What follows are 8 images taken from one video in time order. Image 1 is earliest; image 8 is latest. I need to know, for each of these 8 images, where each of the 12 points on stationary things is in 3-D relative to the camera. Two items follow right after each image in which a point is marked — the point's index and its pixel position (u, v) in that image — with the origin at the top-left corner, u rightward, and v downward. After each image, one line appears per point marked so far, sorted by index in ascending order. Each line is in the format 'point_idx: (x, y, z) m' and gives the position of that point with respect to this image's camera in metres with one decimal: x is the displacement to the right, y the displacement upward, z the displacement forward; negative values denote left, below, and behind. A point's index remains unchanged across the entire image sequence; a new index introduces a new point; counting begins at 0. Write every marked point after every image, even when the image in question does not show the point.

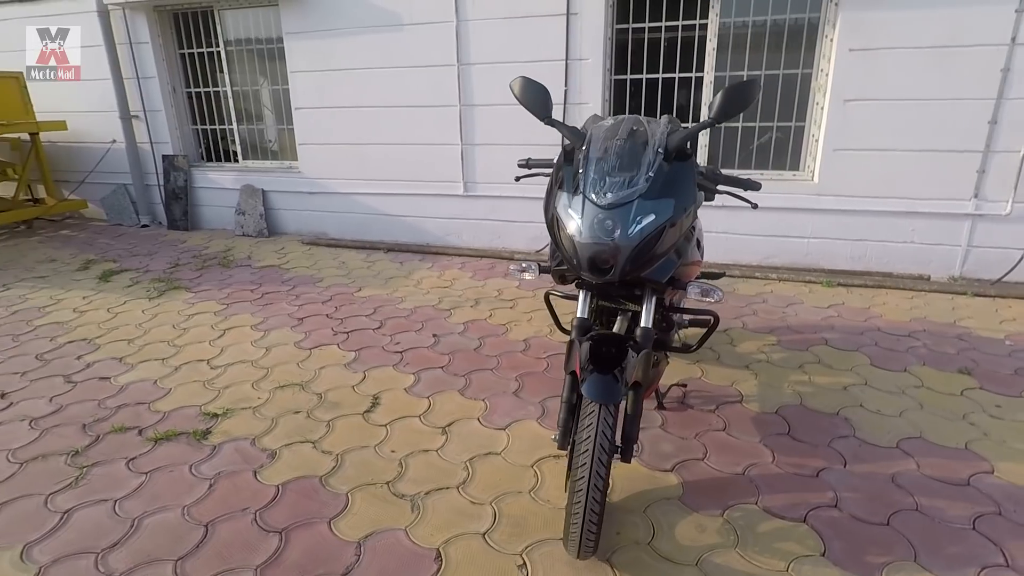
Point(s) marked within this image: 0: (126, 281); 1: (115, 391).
0: (-3.0, 0.0, +4.5) m
1: (-2.0, -0.5, +2.9) m
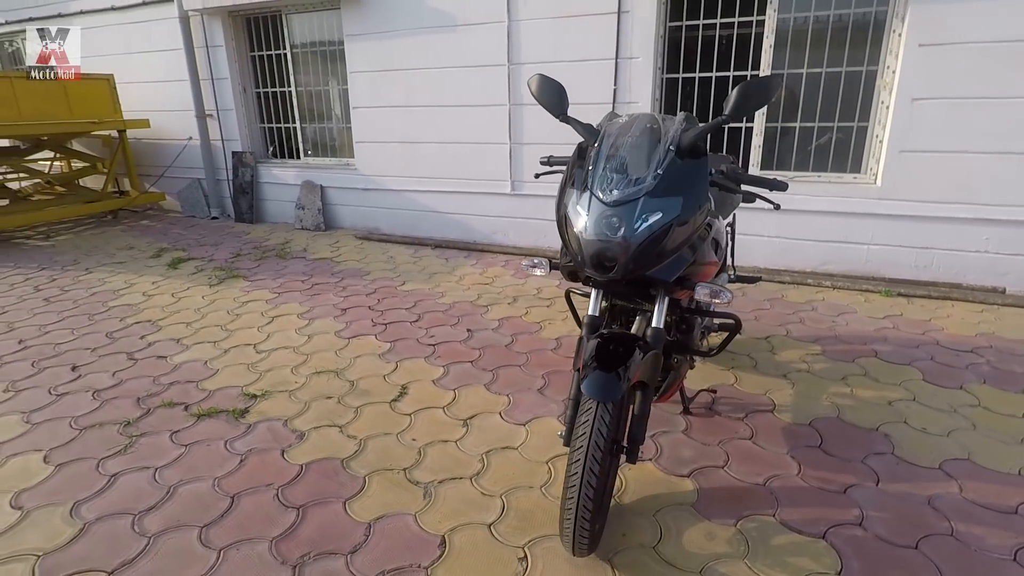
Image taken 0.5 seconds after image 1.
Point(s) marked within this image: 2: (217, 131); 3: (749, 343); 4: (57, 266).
0: (-2.7, +0.2, +4.8) m
1: (-1.9, -0.4, +3.1) m
2: (-3.4, +1.8, +6.6) m
3: (+1.4, -0.3, +3.4) m
4: (-4.0, +0.2, +5.0) m
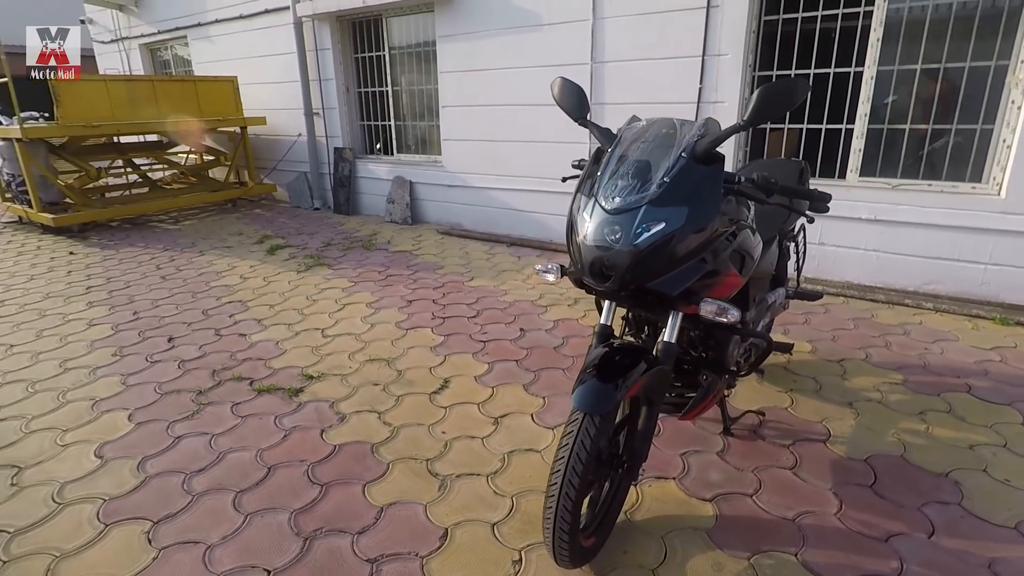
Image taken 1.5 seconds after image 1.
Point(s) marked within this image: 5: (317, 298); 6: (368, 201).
0: (-2.1, +0.3, +5.2) m
1: (-1.6, -0.3, +3.4) m
2: (-2.3, +2.0, +7.1) m
3: (+1.7, -0.4, +3.1) m
4: (-3.3, +0.4, +5.7) m
5: (-1.4, -0.1, +4.2) m
6: (-1.8, +1.1, +7.0) m
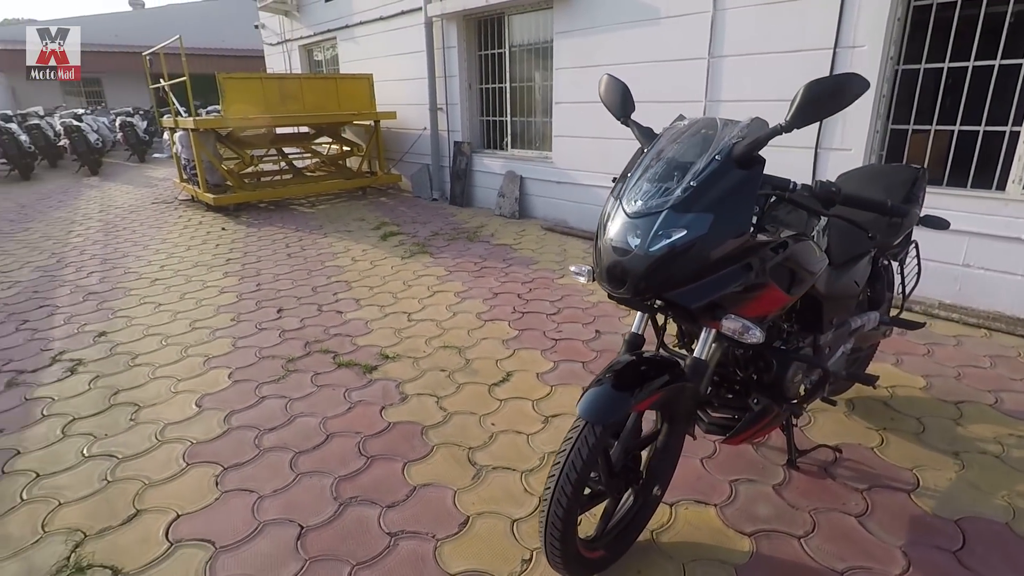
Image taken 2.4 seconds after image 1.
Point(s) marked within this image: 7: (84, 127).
0: (-1.1, +0.4, +5.6) m
1: (-1.1, -0.2, +3.7) m
2: (-0.9, +2.1, +7.4) m
3: (+2.0, -0.5, +2.7) m
4: (-2.2, +0.6, +6.3) m
5: (-0.8, 0.0, +4.5) m
6: (-0.4, +1.2, +7.2) m
7: (-8.1, +3.1, +10.8) m
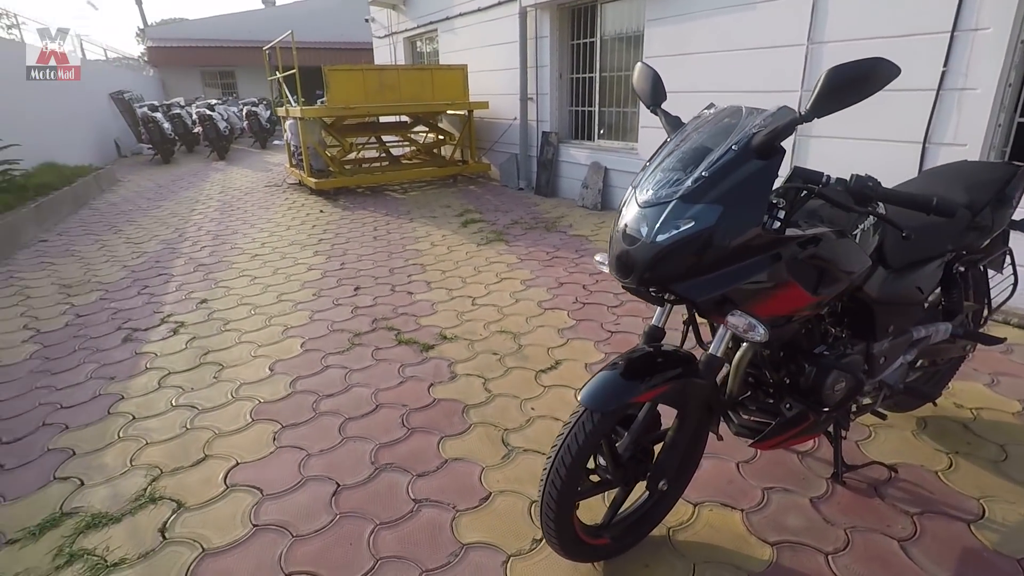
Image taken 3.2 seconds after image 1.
0: (-0.4, +0.6, +5.8) m
1: (-0.7, -0.1, +3.9) m
2: (+0.3, +2.3, +7.5) m
3: (+2.1, -0.6, +2.4) m
4: (-1.3, +0.8, +6.6) m
5: (-0.2, +0.1, +4.6) m
6: (+0.7, +1.3, +7.2) m
7: (-6.2, +3.6, +12.0) m
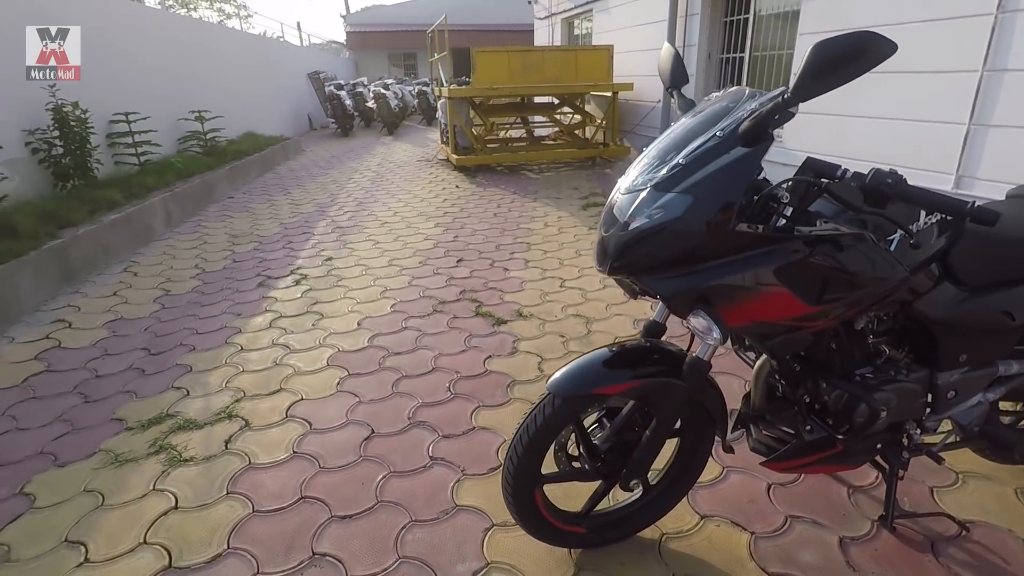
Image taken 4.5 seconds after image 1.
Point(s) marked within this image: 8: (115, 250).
0: (+0.8, +0.7, +5.7) m
1: (-0.1, +0.1, +4.1) m
2: (+2.1, +2.4, +7.1) m
3: (+2.2, -0.7, +1.9) m
4: (+0.2, +1.1, +6.8) m
5: (+0.6, +0.3, +4.6) m
6: (+2.3, +1.4, +6.8) m
7: (-2.8, +4.5, +13.2) m
8: (-3.0, +0.3, +4.4) m
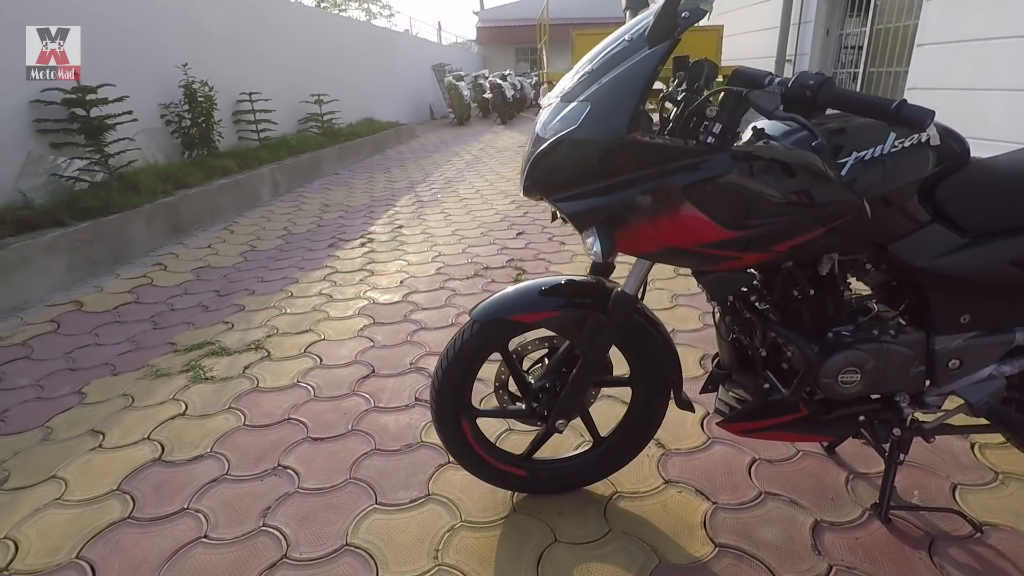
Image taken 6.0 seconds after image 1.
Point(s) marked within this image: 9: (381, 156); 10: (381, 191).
0: (+1.5, +0.9, +5.4) m
1: (+0.3, +0.3, +4.0) m
2: (+3.2, +2.4, +6.5) m
3: (+2.0, -0.7, +1.4) m
4: (+1.1, +1.3, +6.6) m
5: (+1.0, +0.4, +4.3) m
6: (+3.2, +1.4, +6.2) m
7: (-0.2, +4.8, +13.5) m
8: (-2.5, +0.7, +4.9) m
9: (-2.0, +1.9, +8.4) m
10: (-1.4, +1.0, +6.0) m
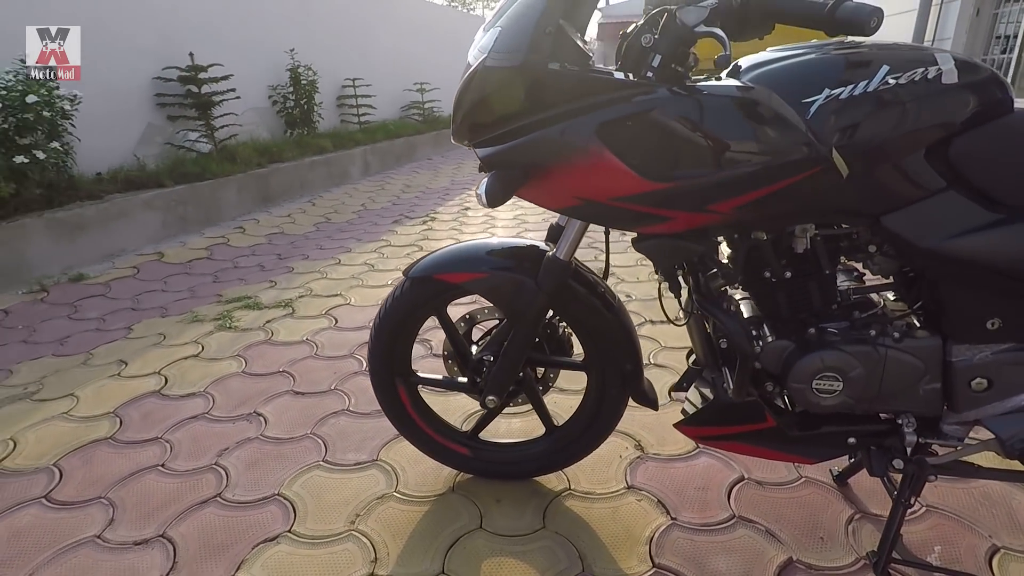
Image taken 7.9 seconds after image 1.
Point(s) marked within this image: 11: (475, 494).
0: (+2.2, +0.8, +4.9) m
1: (+0.7, +0.3, +3.8) m
2: (+4.2, +2.2, +5.7) m
3: (+1.7, -0.7, +0.9) m
4: (+2.1, +1.2, +6.1) m
5: (+1.5, +0.4, +4.0) m
6: (+4.1, +1.1, +5.3) m
7: (+2.5, +4.7, +13.1) m
8: (-1.8, +0.9, +5.3) m
9: (-0.5, +2.1, +8.5) m
10: (-0.5, +1.1, +6.1) m
11: (-0.1, -0.5, +1.5) m
